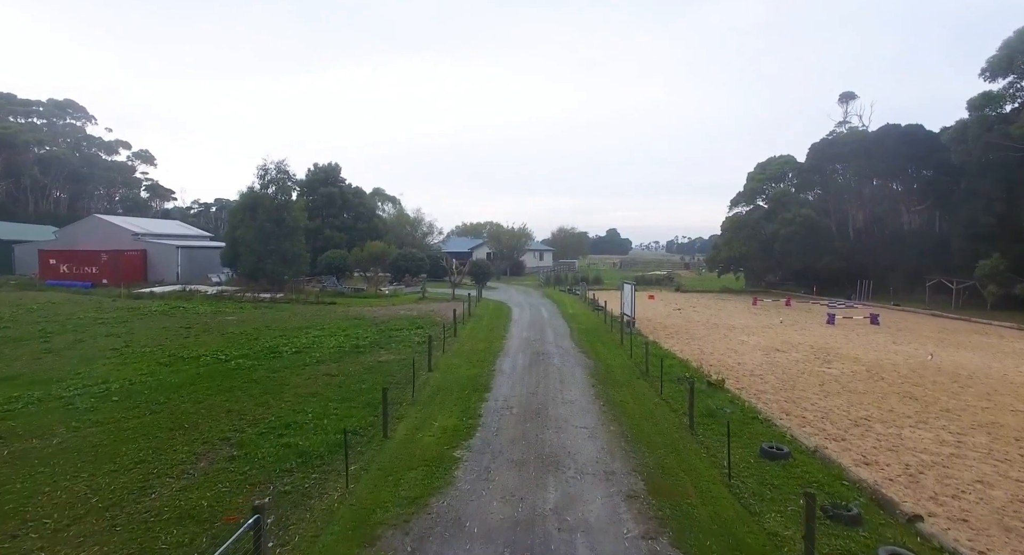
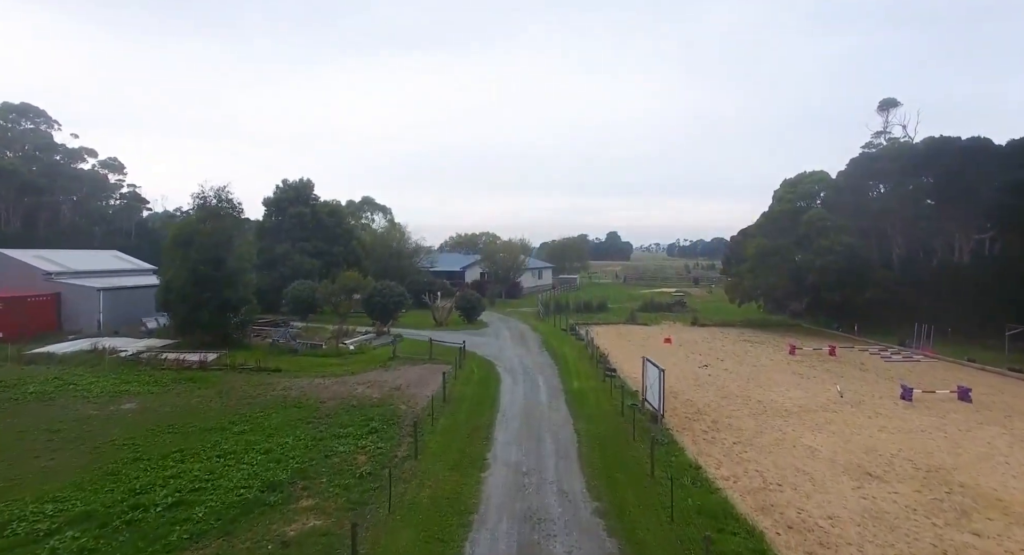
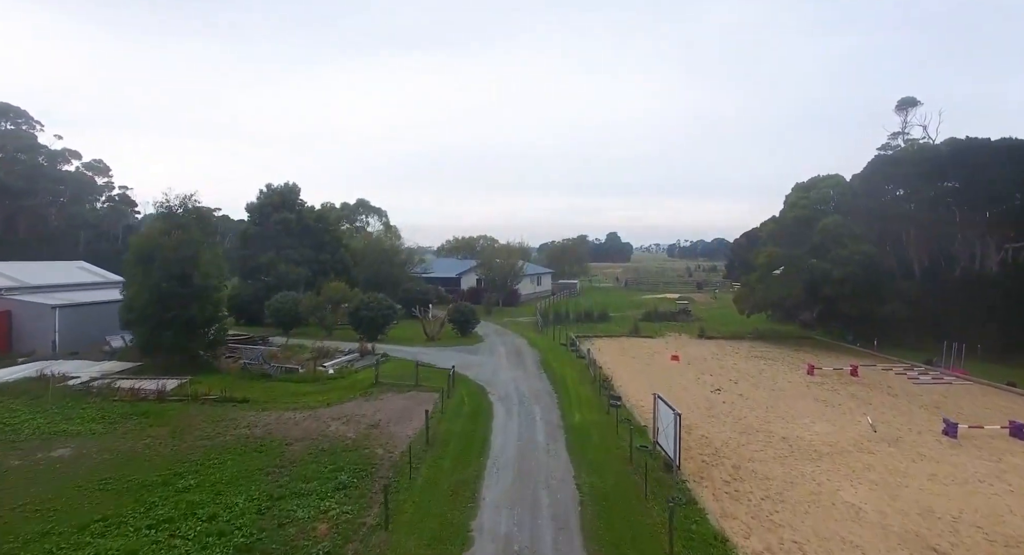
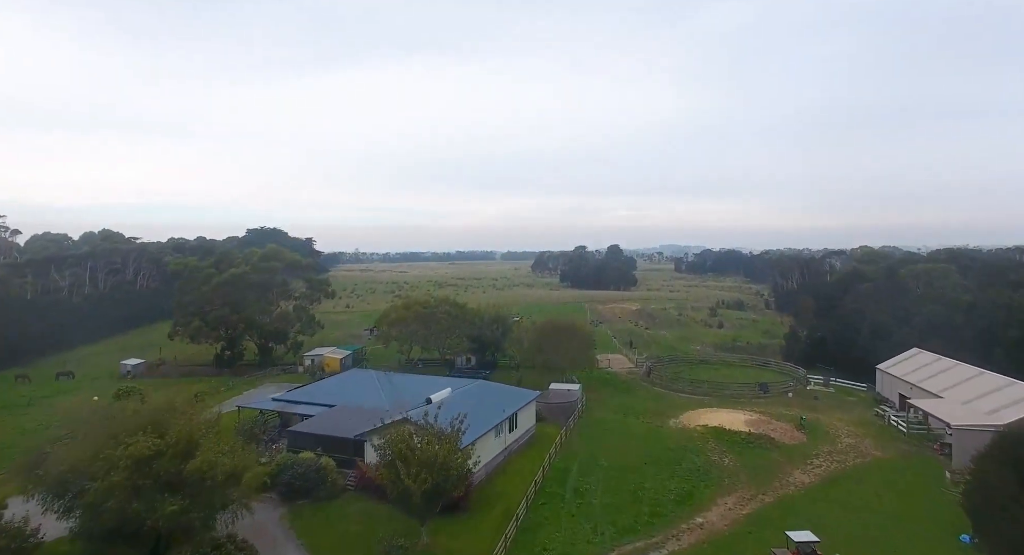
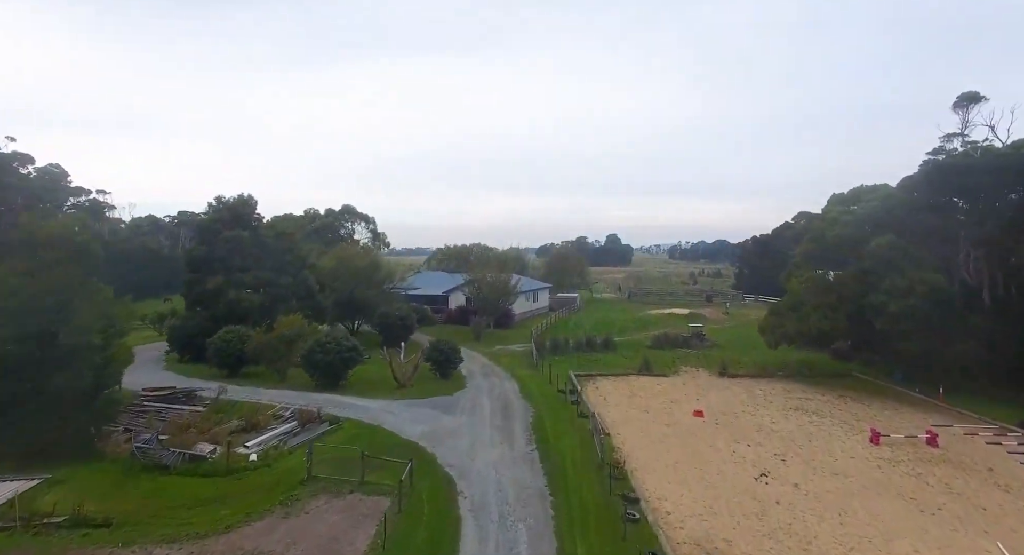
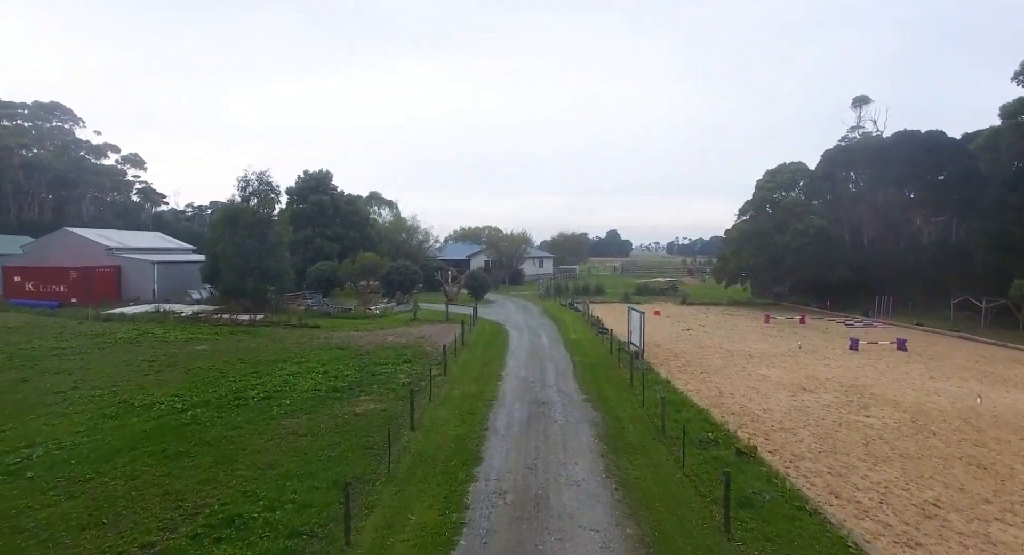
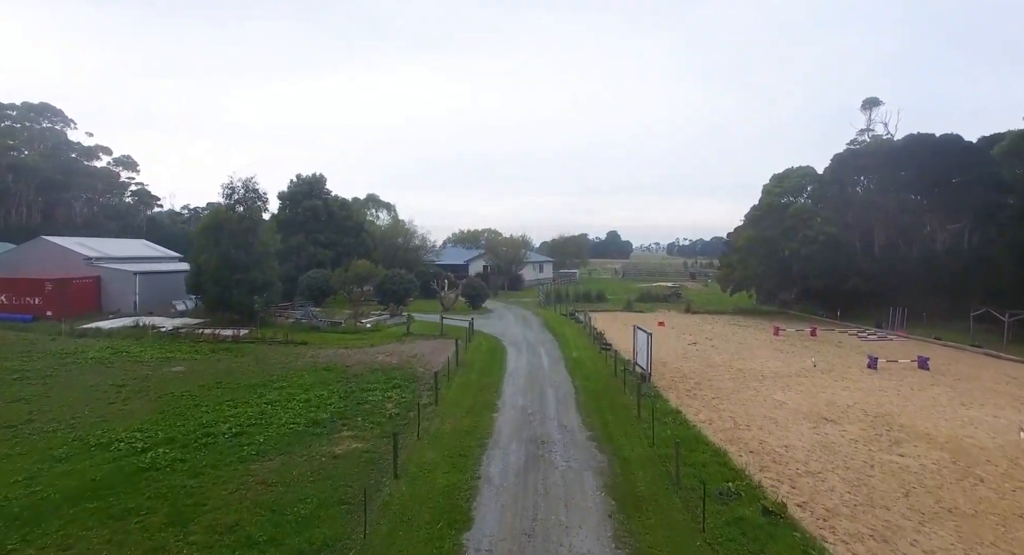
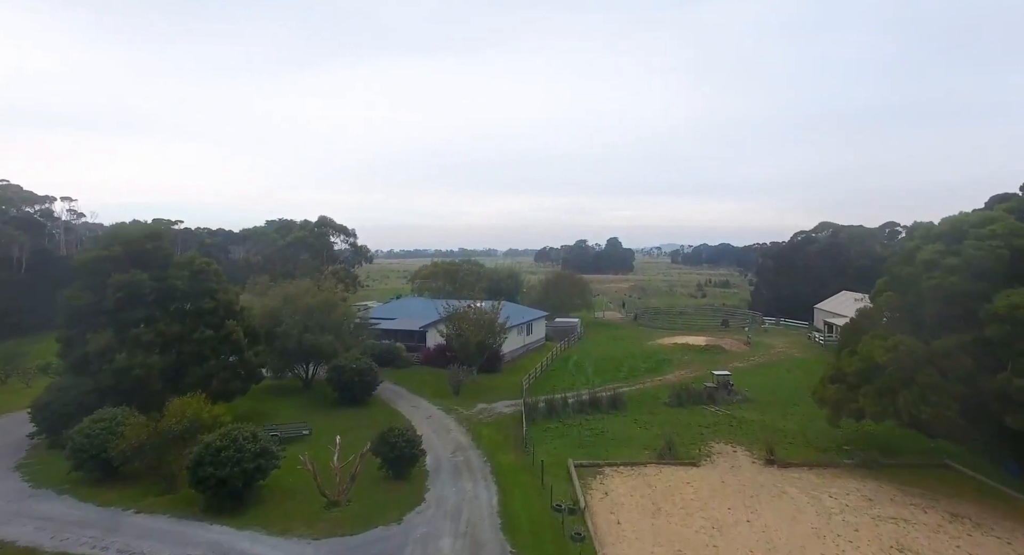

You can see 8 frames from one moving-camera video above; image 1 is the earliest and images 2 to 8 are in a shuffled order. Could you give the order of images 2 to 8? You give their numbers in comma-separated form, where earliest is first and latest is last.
6, 7, 2, 3, 5, 8, 4
